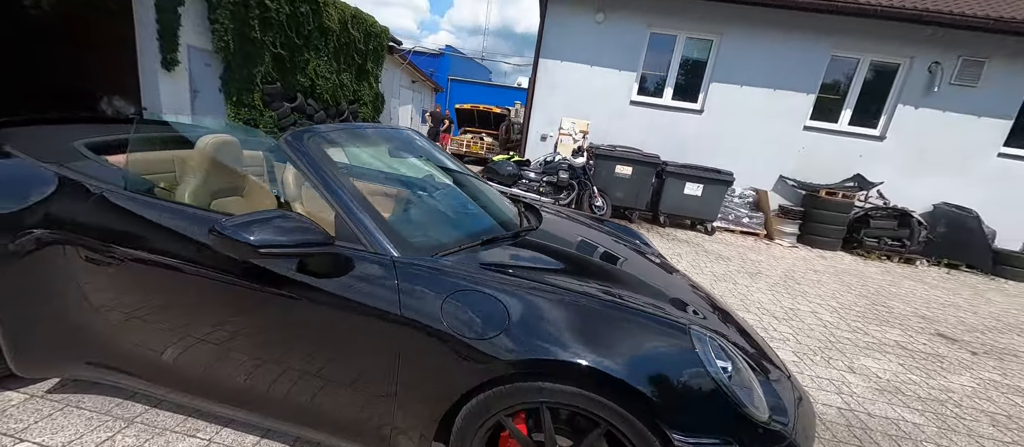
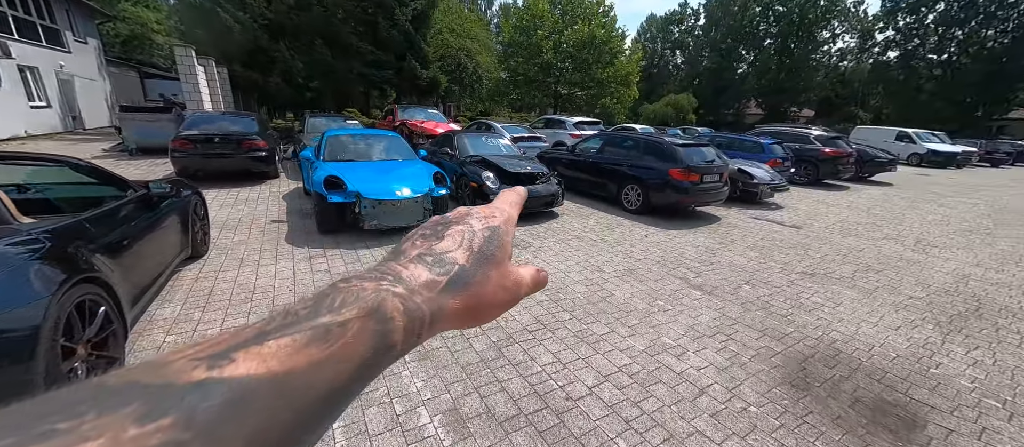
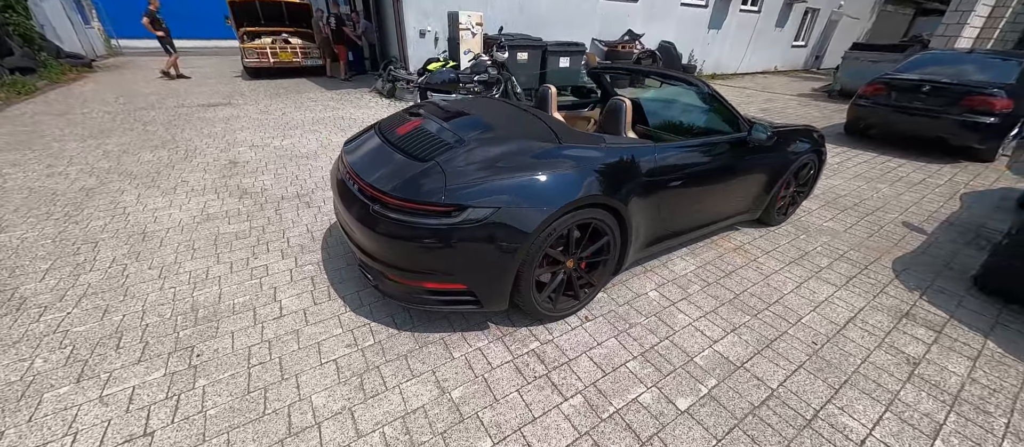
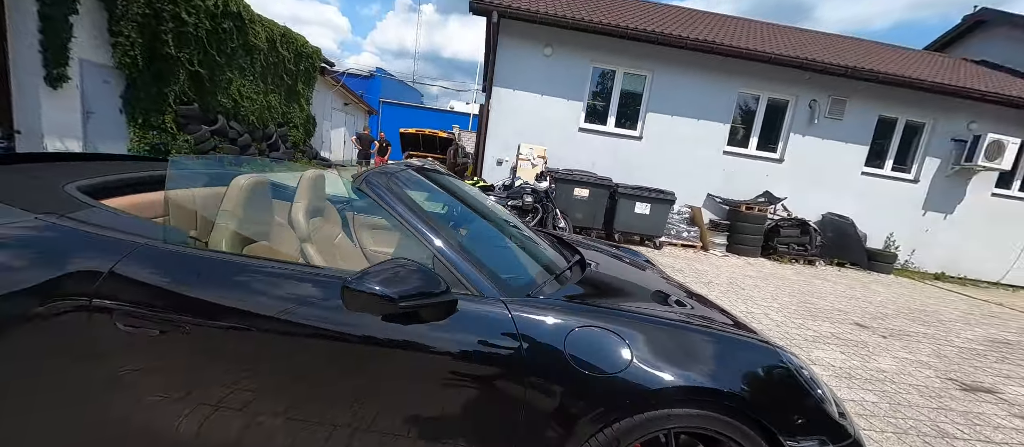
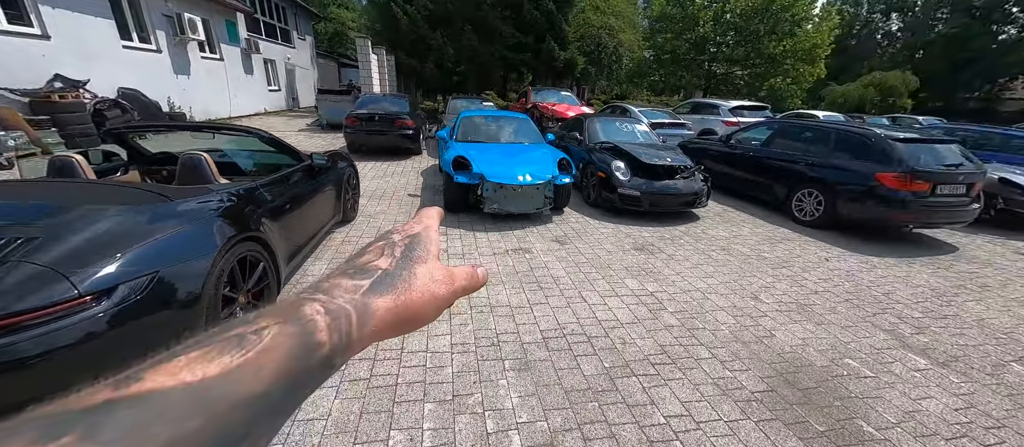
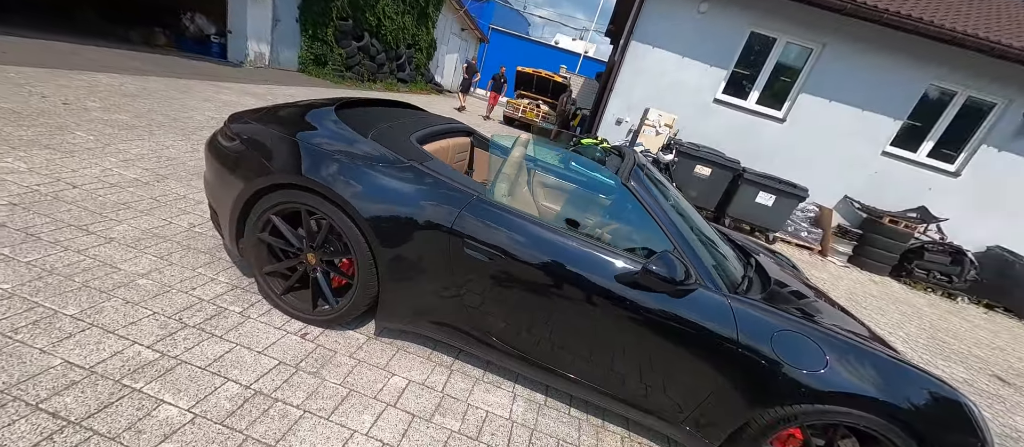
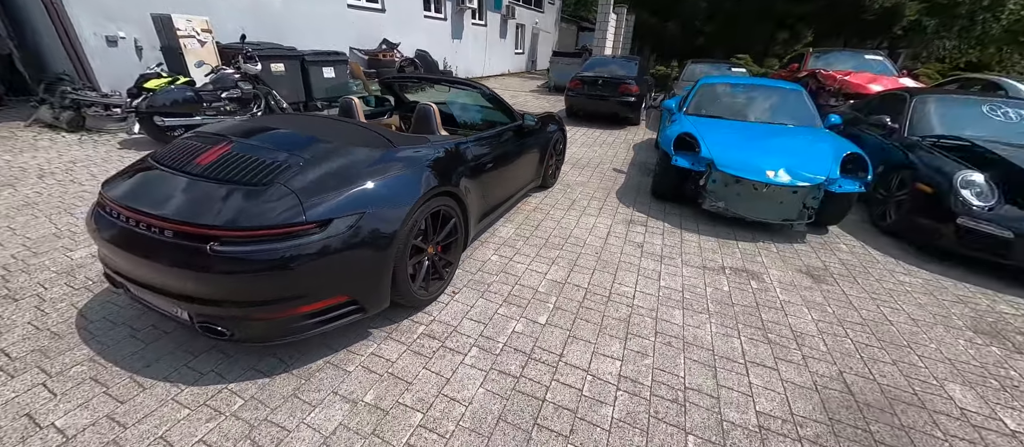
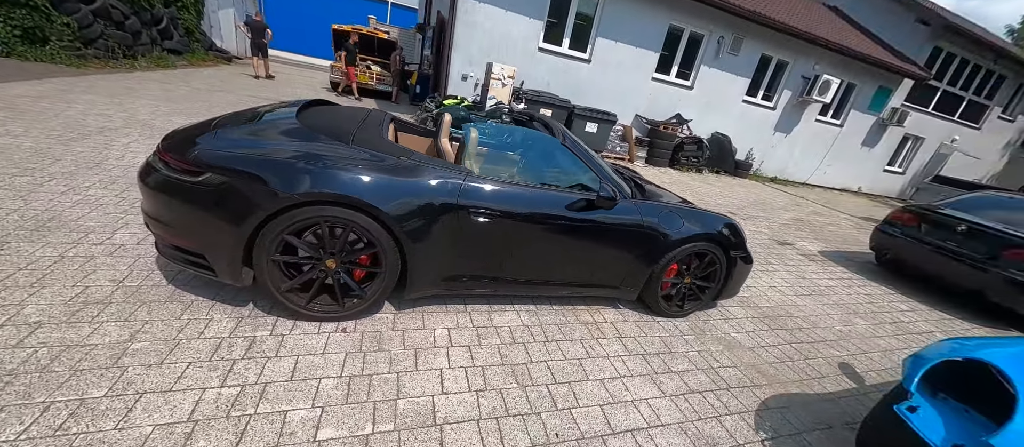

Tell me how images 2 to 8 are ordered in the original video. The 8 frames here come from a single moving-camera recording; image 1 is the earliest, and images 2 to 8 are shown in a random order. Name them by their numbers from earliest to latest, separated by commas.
4, 6, 8, 3, 7, 5, 2
